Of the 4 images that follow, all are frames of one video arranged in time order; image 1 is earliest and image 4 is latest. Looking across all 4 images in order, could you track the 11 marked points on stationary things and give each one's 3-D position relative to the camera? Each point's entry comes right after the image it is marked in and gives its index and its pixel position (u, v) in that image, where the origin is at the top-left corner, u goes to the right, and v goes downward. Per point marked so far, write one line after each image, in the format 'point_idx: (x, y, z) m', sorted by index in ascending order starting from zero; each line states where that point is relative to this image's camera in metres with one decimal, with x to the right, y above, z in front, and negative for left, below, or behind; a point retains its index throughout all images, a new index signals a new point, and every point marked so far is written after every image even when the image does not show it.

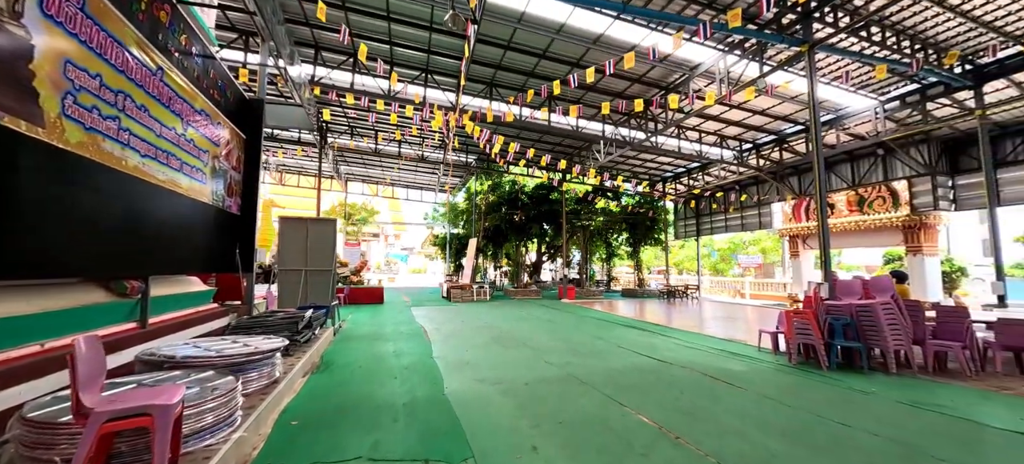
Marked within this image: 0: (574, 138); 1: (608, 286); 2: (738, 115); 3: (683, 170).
0: (+1.9, +2.8, +11.9) m
1: (+4.6, -2.6, +17.8) m
2: (+6.5, +3.4, +11.0) m
3: (+7.0, +2.5, +15.3) m
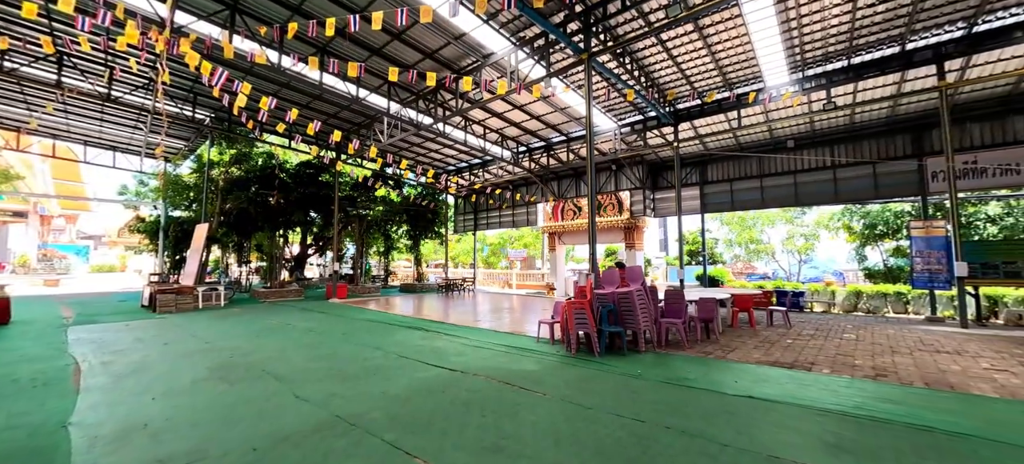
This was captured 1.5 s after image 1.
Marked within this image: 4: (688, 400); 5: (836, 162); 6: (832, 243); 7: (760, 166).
0: (-4.2, +3.1, +9.6) m
1: (-5.3, -2.1, +16.0) m
2: (+0.2, +3.5, +11.4) m
3: (-1.8, +2.7, +15.3) m
4: (+1.9, -1.9, +4.1) m
5: (+9.4, +2.0, +10.9) m
6: (+14.5, -0.5, +16.8) m
7: (+8.0, +2.2, +12.1) m
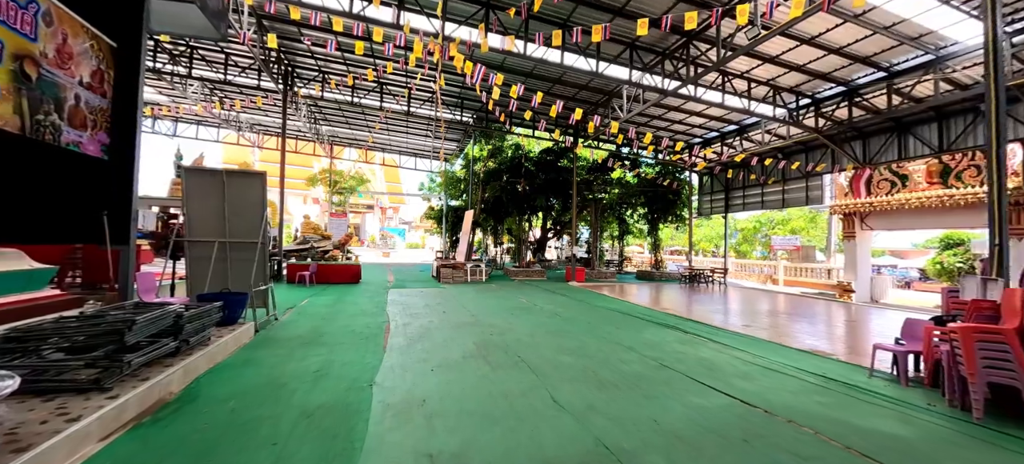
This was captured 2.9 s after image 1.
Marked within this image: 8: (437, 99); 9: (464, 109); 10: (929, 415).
0: (+1.8, +3.5, +9.2) m
1: (+4.4, -1.5, +15.3) m
2: (+6.5, +4.0, +8.3) m
3: (+6.9, +3.3, +12.6) m
4: (+4.1, -1.7, +1.4) m
5: (+14.0, +2.4, +2.9) m
6: (+21.5, 0.0, +5.3) m
7: (+13.4, +2.5, +4.7) m
8: (-1.7, +3.0, +8.4) m
9: (-1.4, +3.6, +10.9) m
10: (+3.2, -1.7, +3.0) m
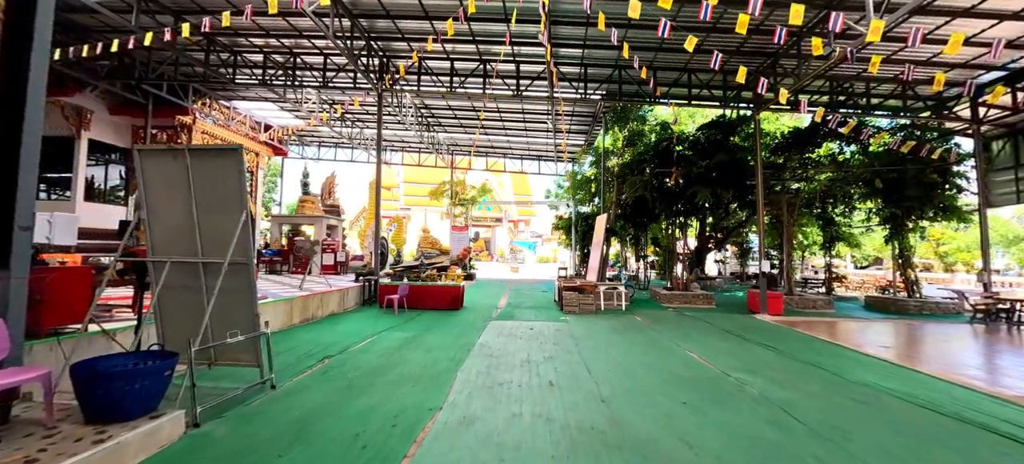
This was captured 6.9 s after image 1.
0: (+4.1, +3.4, +5.8) m
1: (+8.8, -1.7, +10.4) m
2: (+8.2, +4.0, +3.3) m
3: (+10.1, +3.3, +7.2) m
4: (+3.6, -1.5, -2.5) m
5: (+13.3, +2.9, -4.4) m
6: (+21.2, +0.7, -4.9) m
7: (+13.5, +3.0, -2.6) m
8: (+0.6, +2.8, +6.3) m
9: (+1.7, +3.4, +8.6) m
10: (+3.4, -1.5, -0.7) m
